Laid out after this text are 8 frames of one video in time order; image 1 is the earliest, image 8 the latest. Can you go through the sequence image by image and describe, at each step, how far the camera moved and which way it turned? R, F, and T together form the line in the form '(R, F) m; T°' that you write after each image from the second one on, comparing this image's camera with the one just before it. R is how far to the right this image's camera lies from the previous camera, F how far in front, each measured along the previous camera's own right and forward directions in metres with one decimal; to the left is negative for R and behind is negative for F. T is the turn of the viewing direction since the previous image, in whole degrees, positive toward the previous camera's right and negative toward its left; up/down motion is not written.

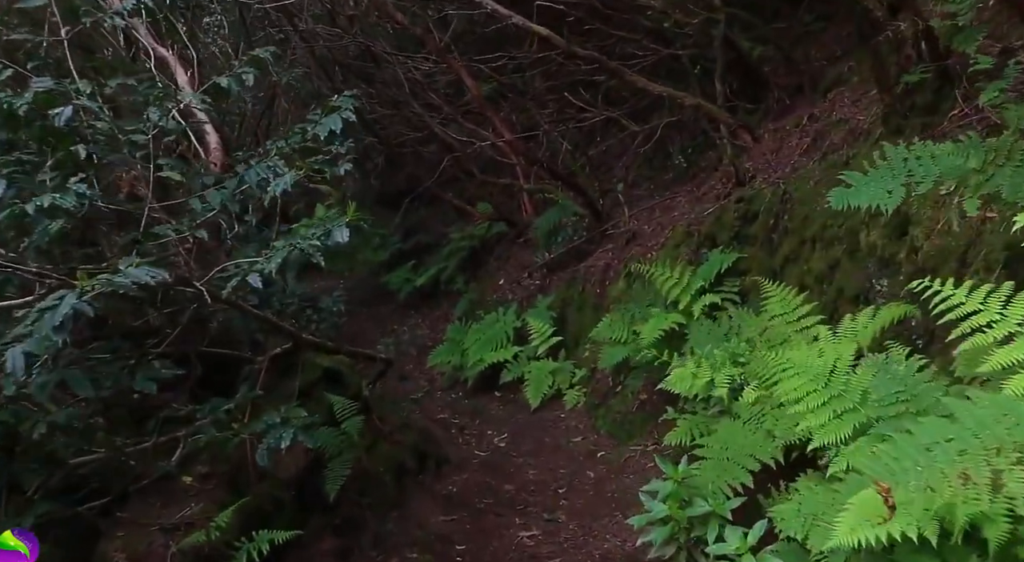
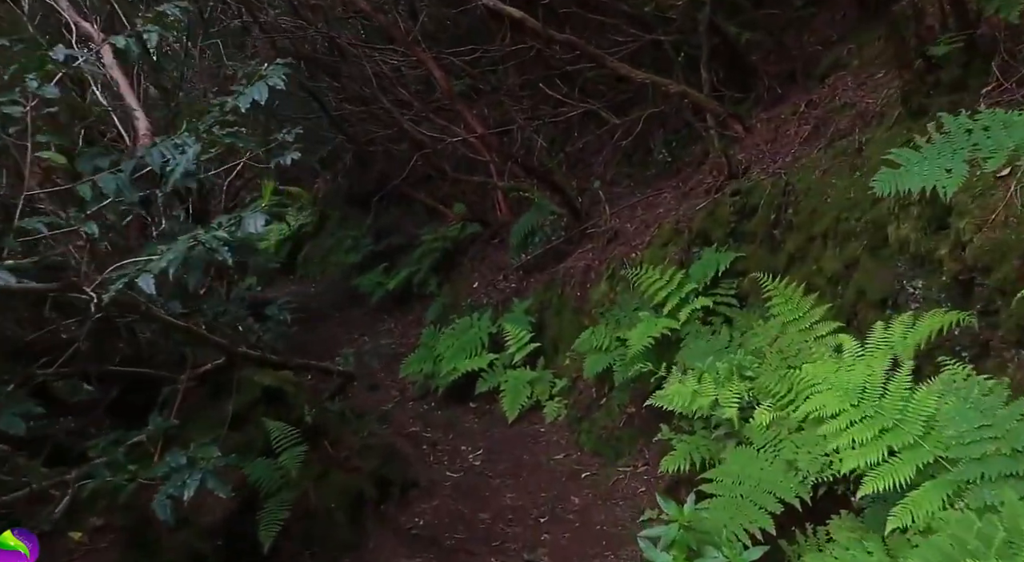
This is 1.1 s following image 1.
(0.0, +0.7) m; +2°
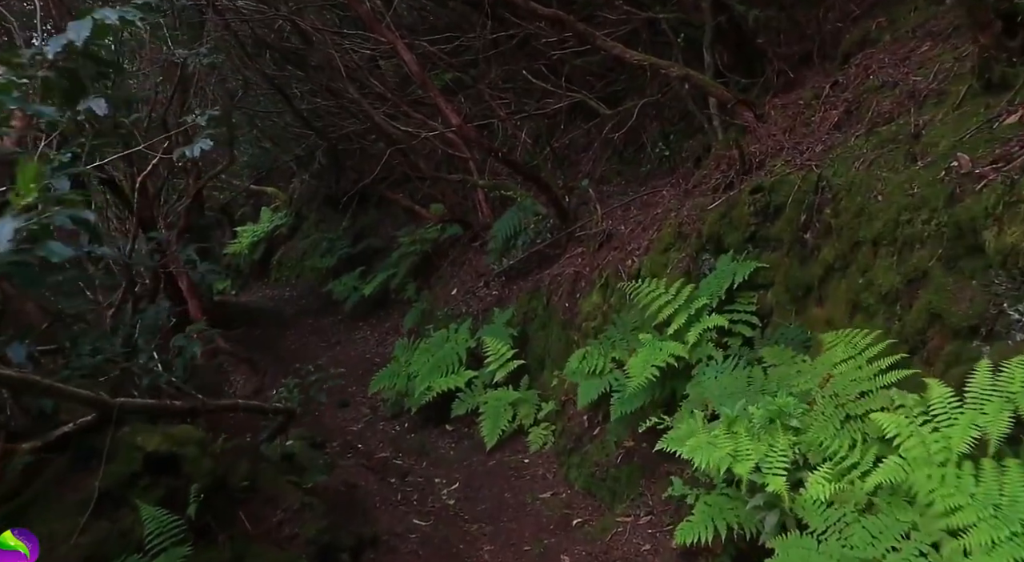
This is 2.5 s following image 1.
(0.0, +1.0) m; +1°
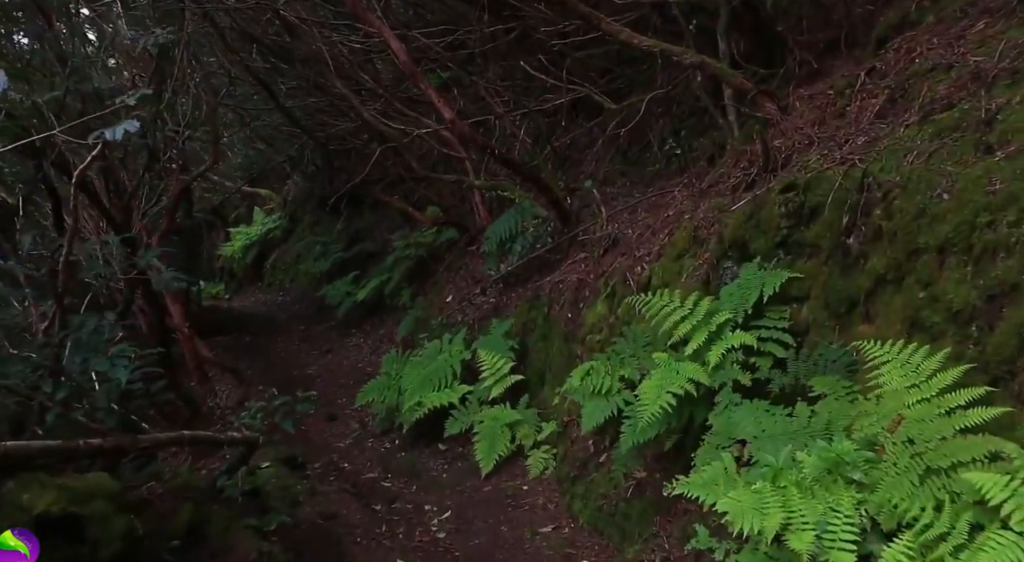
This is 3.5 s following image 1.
(0.0, +0.6) m; 0°
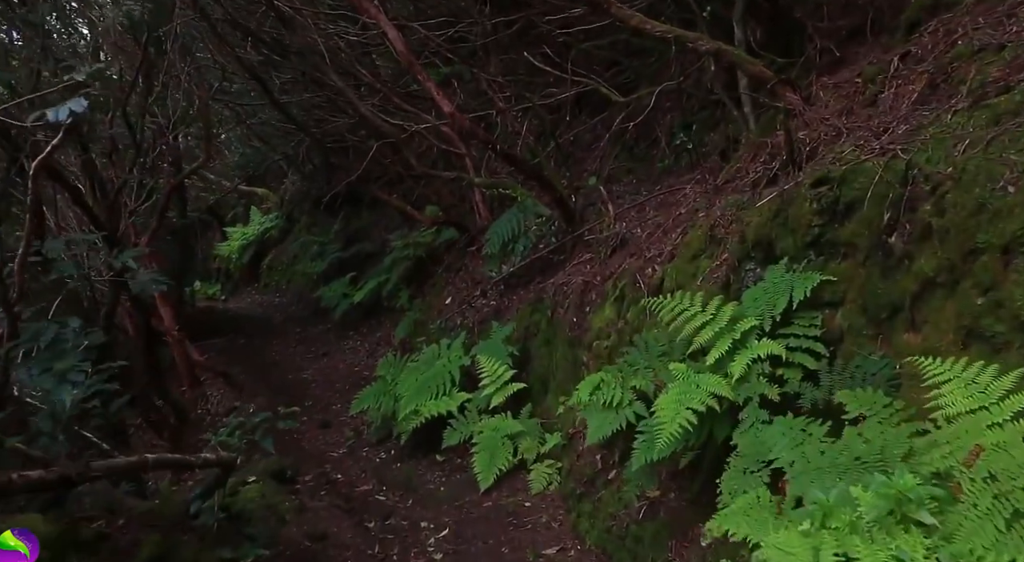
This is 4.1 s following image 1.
(0.0, +0.4) m; 0°
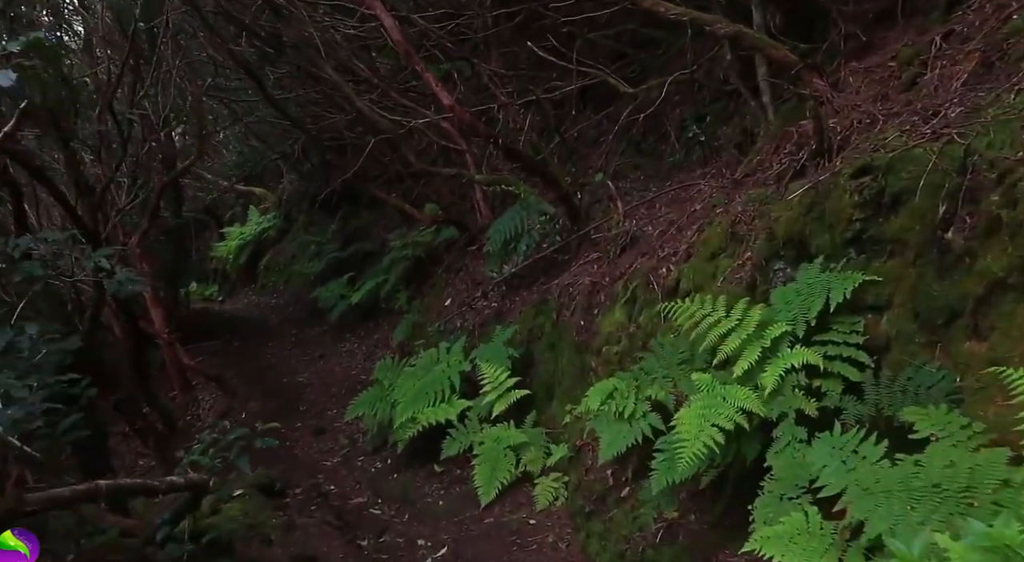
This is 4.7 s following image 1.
(0.0, +0.4) m; 0°
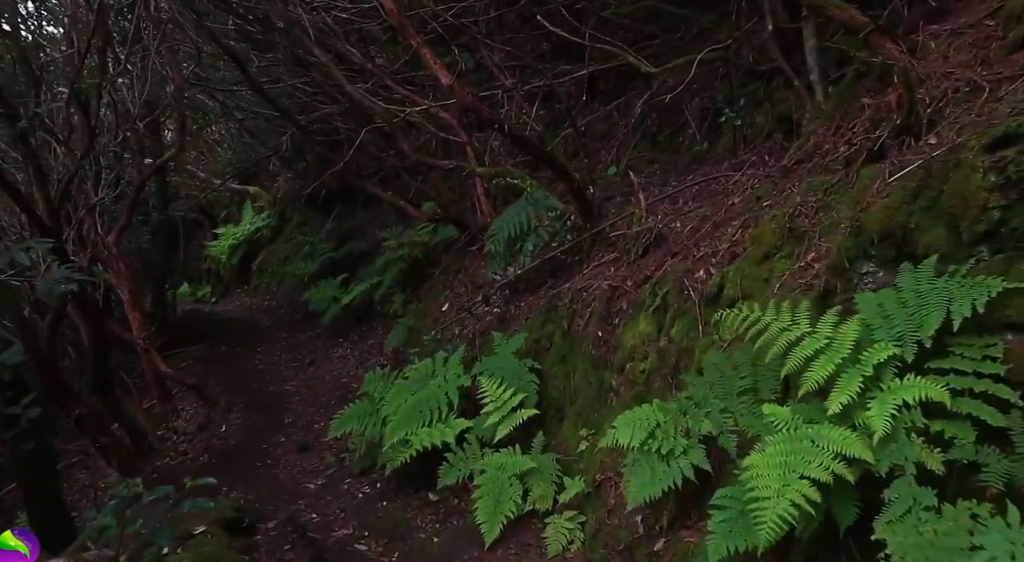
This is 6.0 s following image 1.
(0.0, +0.9) m; 0°
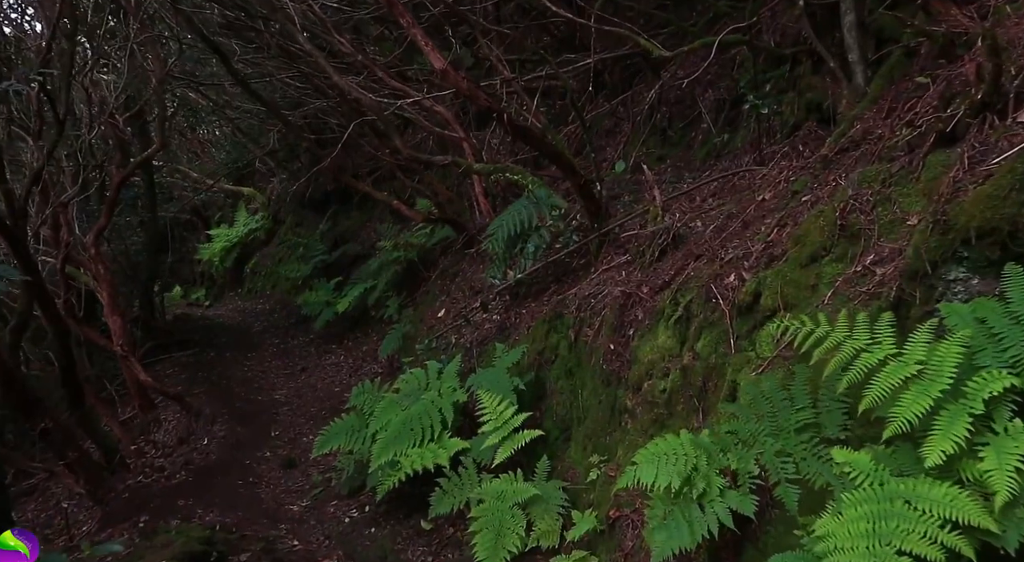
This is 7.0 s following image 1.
(0.0, +0.6) m; 0°
